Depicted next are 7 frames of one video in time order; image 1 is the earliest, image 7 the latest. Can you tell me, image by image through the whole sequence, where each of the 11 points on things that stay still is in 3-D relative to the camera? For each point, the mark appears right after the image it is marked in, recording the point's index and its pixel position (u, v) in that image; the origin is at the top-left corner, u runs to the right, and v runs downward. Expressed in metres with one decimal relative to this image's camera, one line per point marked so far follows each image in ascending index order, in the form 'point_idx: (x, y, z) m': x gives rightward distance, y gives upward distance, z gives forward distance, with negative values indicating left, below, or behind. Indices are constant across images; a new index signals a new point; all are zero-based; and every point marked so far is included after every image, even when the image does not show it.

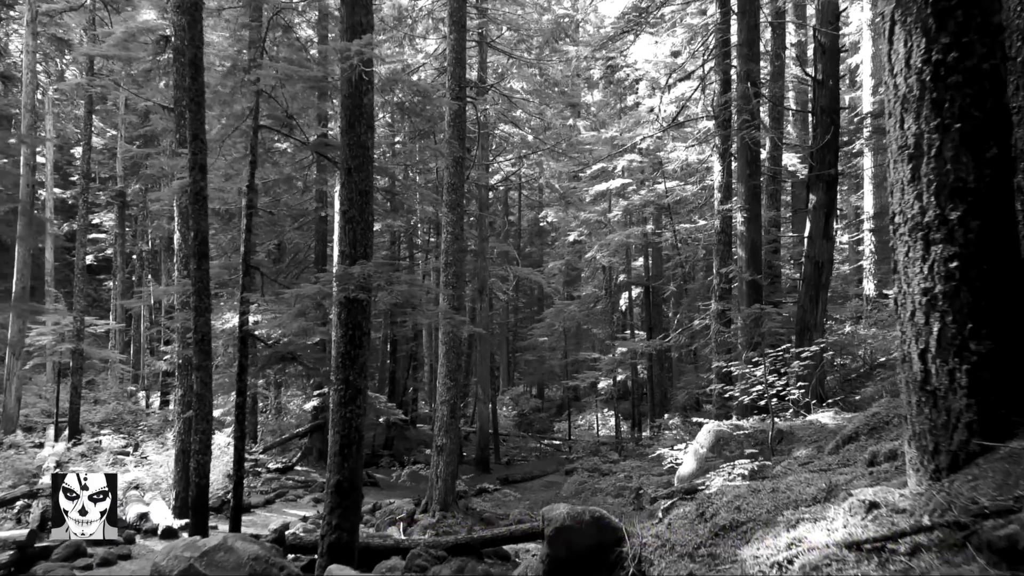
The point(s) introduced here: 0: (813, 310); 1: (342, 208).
0: (+4.0, -0.3, +10.1) m
1: (-1.4, +0.7, +6.3) m
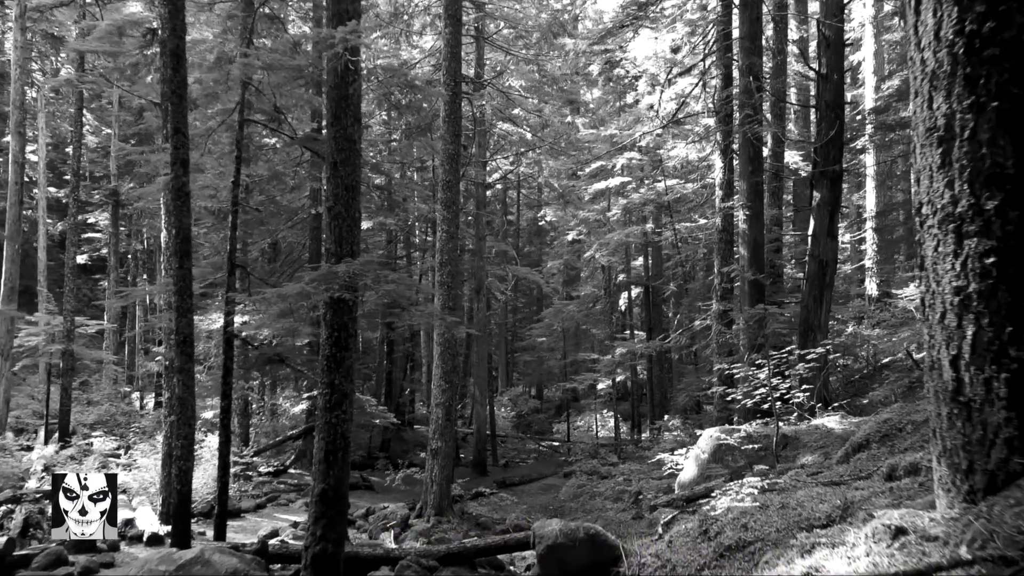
0: (+3.9, -0.3, +9.9) m
1: (-1.4, +0.7, +6.0) m
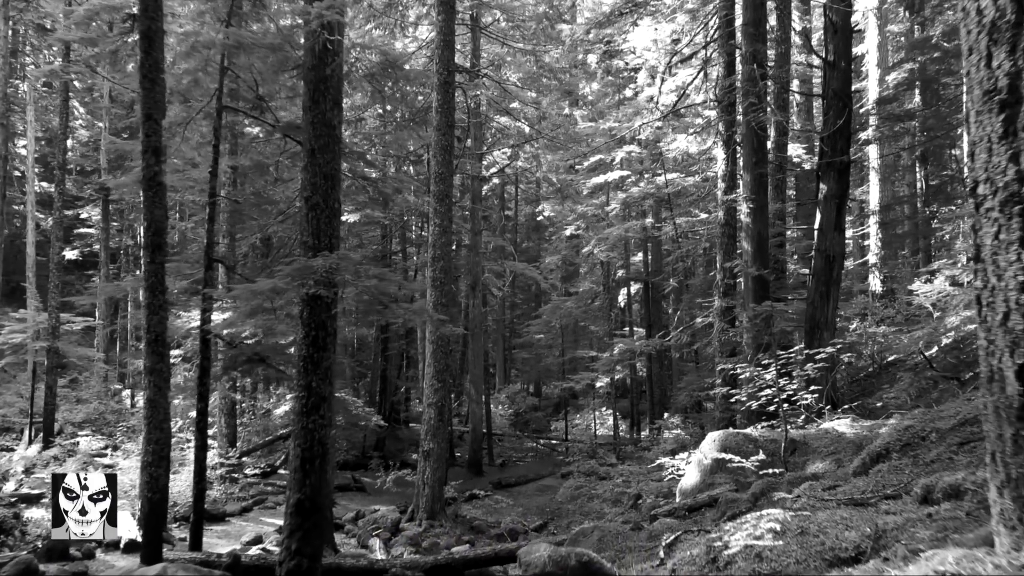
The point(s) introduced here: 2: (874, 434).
0: (+3.8, -0.2, +9.5) m
1: (-1.5, +0.7, +5.6) m
2: (+2.9, -1.2, +6.0) m
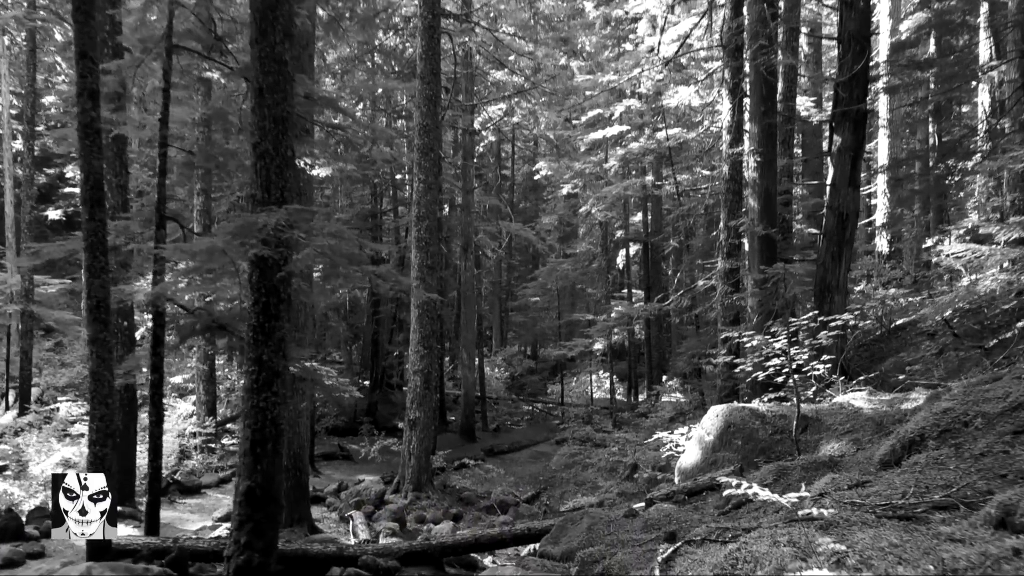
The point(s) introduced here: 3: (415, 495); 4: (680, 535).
0: (+3.7, +0.2, +8.8) m
1: (-1.7, +0.9, +4.9) m
2: (+2.7, -0.9, +5.4) m
3: (-1.4, -2.9, +10.6) m
4: (+1.0, -1.4, +4.4) m
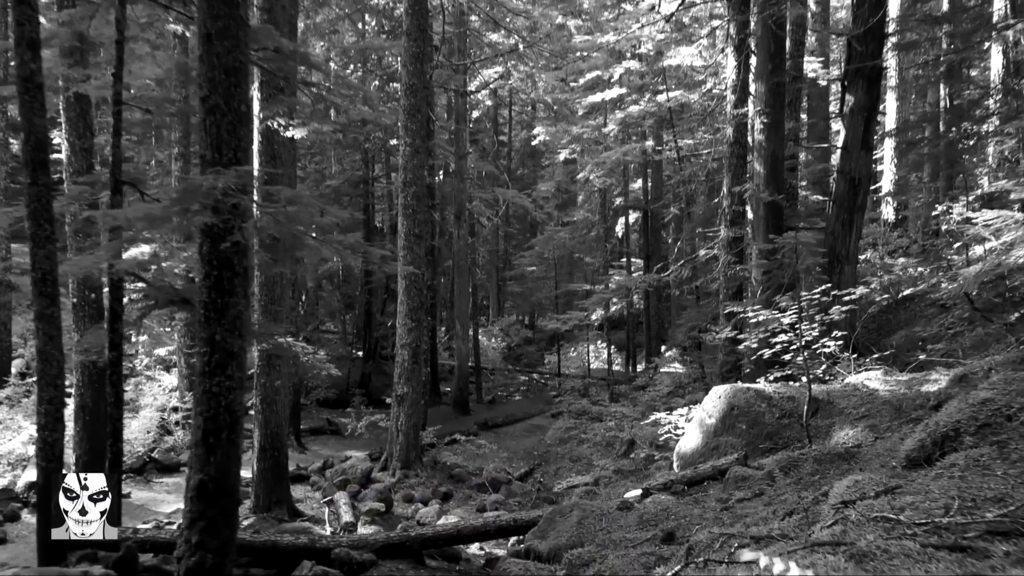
0: (+3.6, +0.5, +8.3) m
1: (-1.8, +1.1, +4.3) m
2: (+2.6, -0.7, +4.9) m
3: (-1.5, -2.5, +10.2) m
4: (+0.9, -1.3, +4.0) m
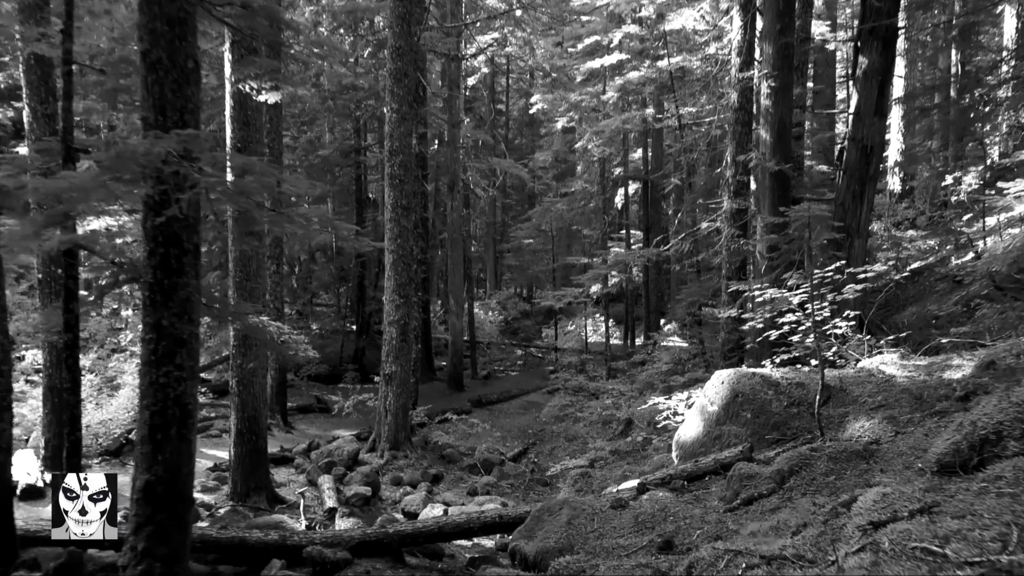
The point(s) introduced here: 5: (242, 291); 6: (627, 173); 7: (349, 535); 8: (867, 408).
0: (+3.5, +0.8, +7.8) m
1: (-1.9, +1.2, +3.8) m
2: (+2.5, -0.6, +4.5) m
3: (-1.6, -2.1, +9.9) m
4: (+0.8, -1.2, +3.6) m
5: (-2.6, 0.0, +7.4) m
6: (+2.9, +2.9, +19.1) m
7: (-1.1, -1.7, +5.2) m
8: (+2.1, -0.7, +4.6) m
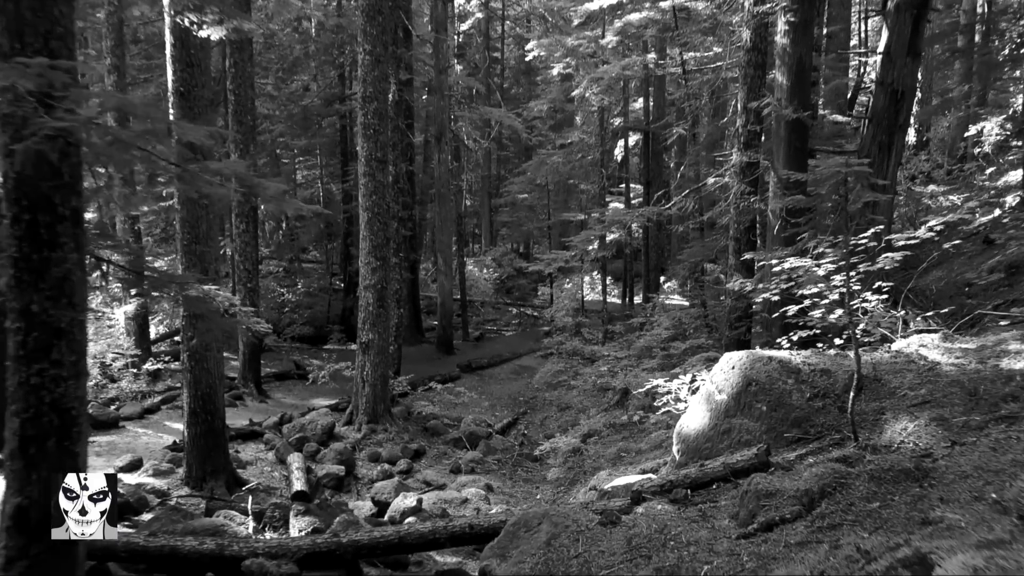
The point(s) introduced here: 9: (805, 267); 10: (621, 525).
0: (+3.4, +1.1, +6.9) m
1: (-2.0, +1.3, +2.9) m
2: (+2.4, -0.4, +3.7) m
3: (-1.7, -1.7, +9.2) m
4: (+0.6, -1.1, +2.8) m
5: (-2.7, +0.3, +6.5) m
6: (+2.7, +3.9, +18.1) m
7: (-1.3, -1.5, +4.5) m
8: (+2.0, -0.6, +3.8) m
9: (+1.9, +0.2, +5.1) m
10: (+0.5, -1.1, +3.6) m
